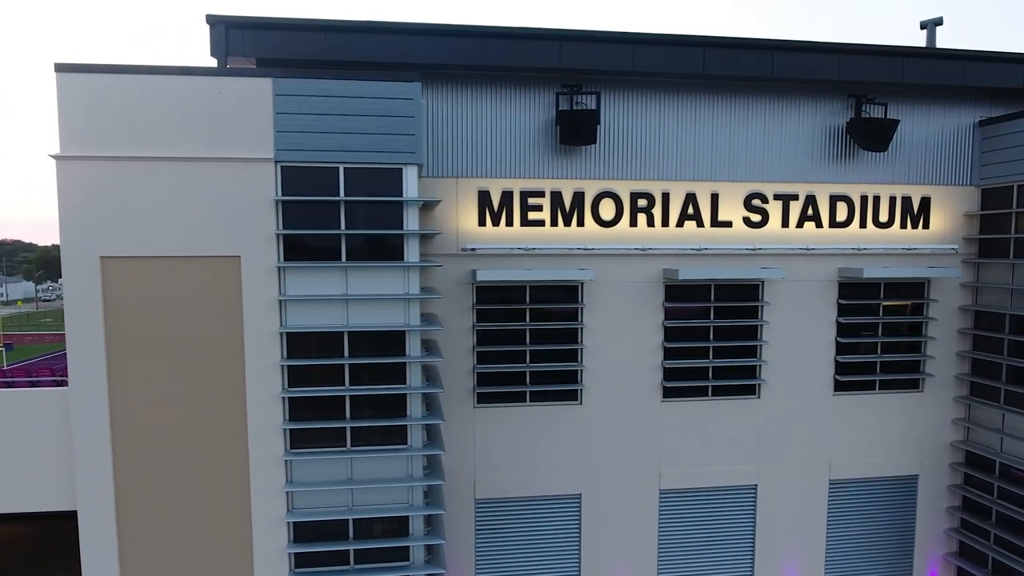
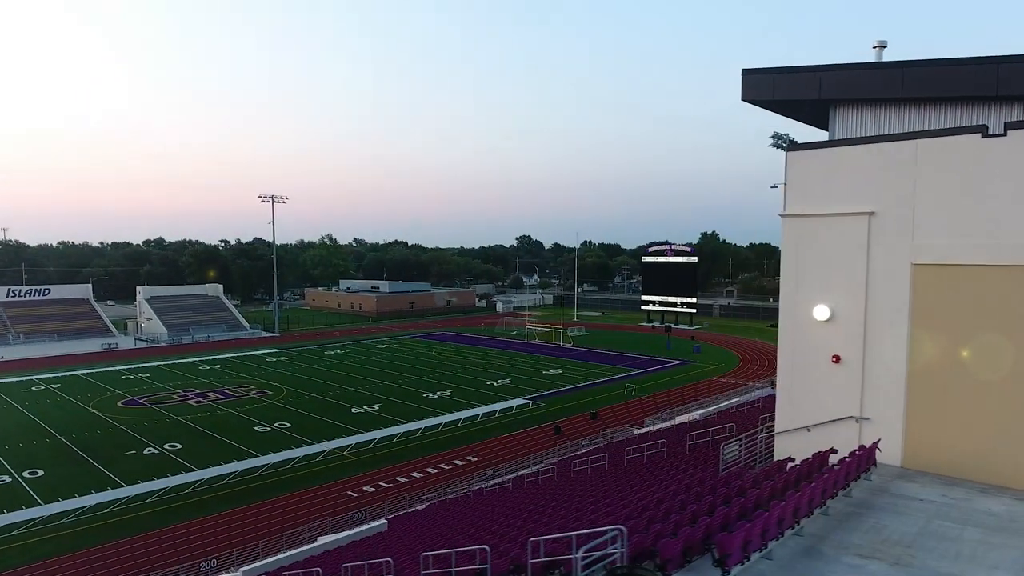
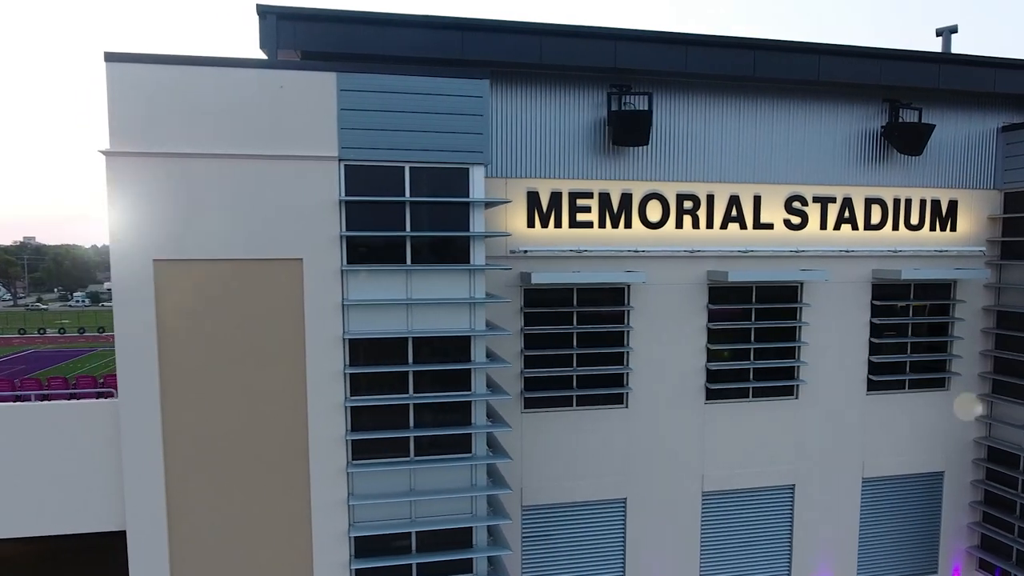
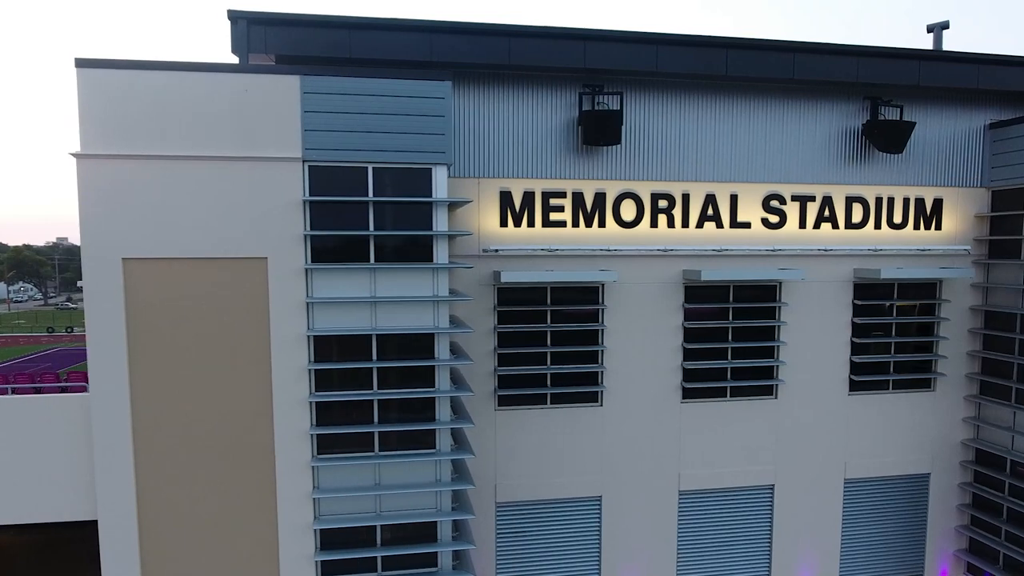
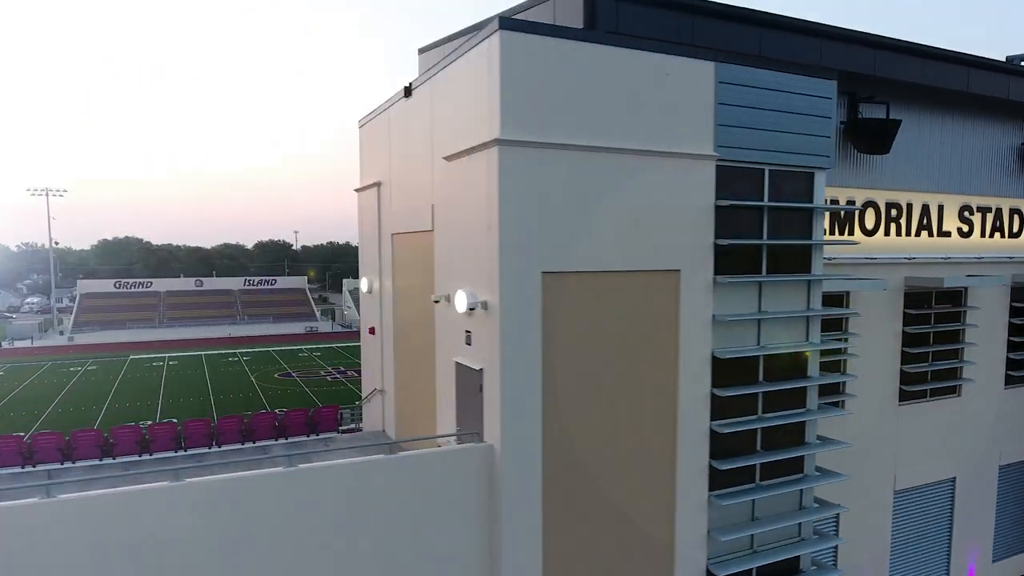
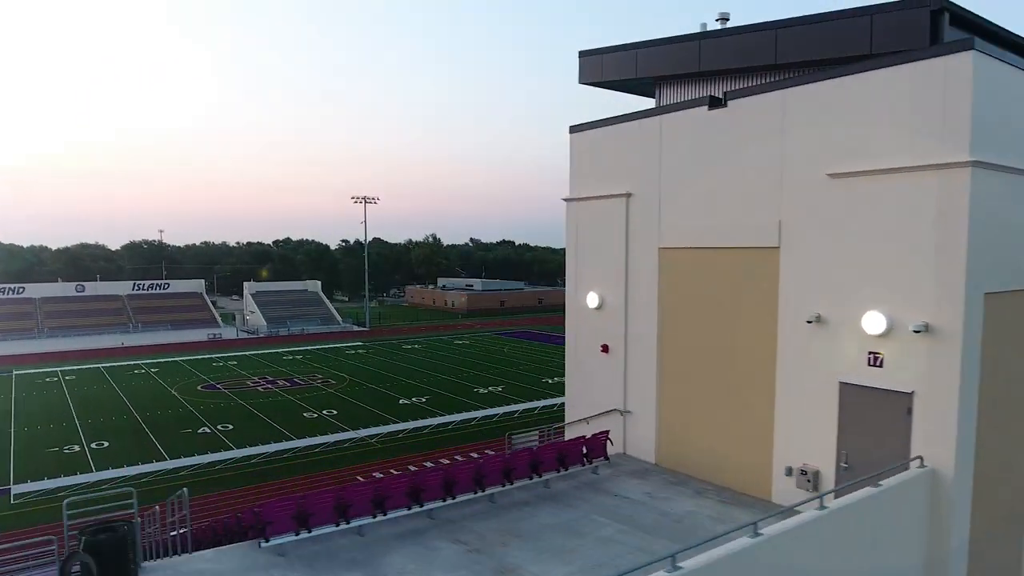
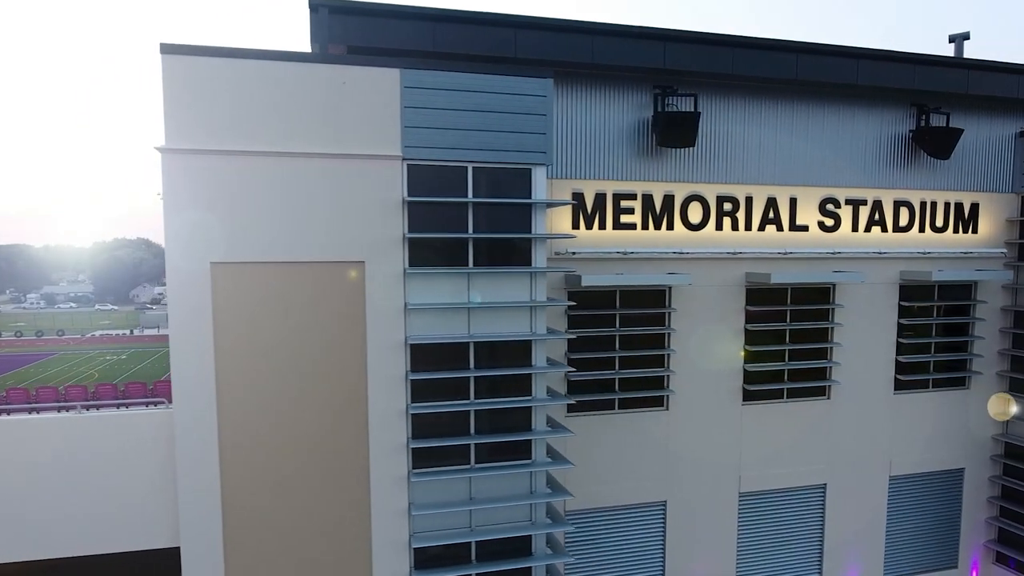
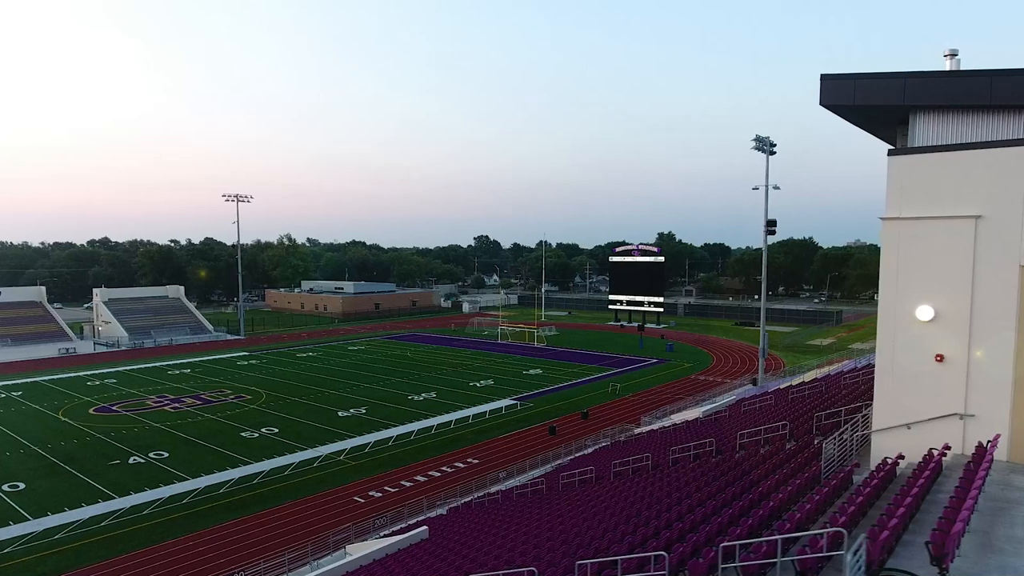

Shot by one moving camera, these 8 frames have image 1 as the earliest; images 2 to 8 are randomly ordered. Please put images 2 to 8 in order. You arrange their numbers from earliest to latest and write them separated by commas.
4, 3, 7, 5, 6, 2, 8
